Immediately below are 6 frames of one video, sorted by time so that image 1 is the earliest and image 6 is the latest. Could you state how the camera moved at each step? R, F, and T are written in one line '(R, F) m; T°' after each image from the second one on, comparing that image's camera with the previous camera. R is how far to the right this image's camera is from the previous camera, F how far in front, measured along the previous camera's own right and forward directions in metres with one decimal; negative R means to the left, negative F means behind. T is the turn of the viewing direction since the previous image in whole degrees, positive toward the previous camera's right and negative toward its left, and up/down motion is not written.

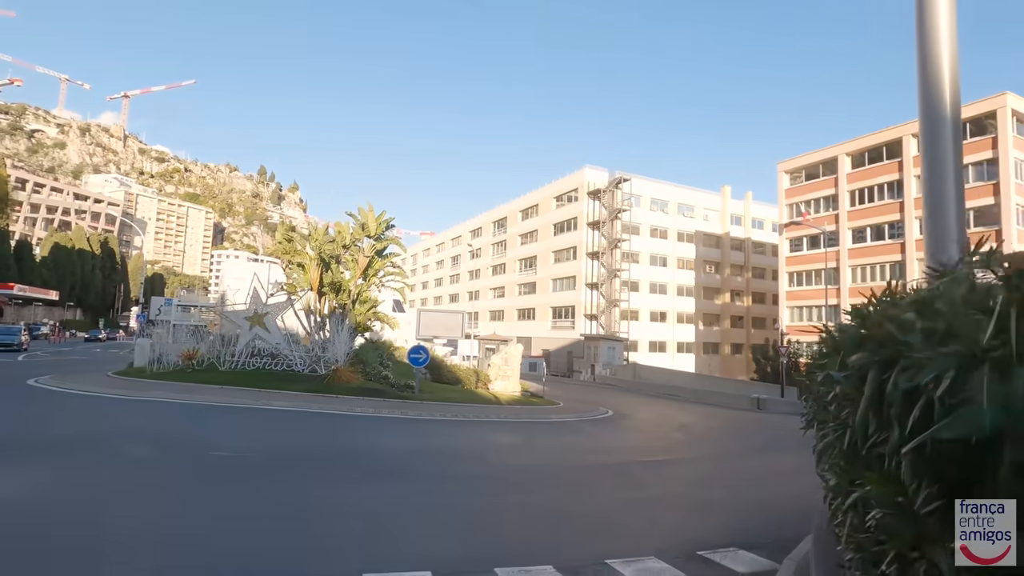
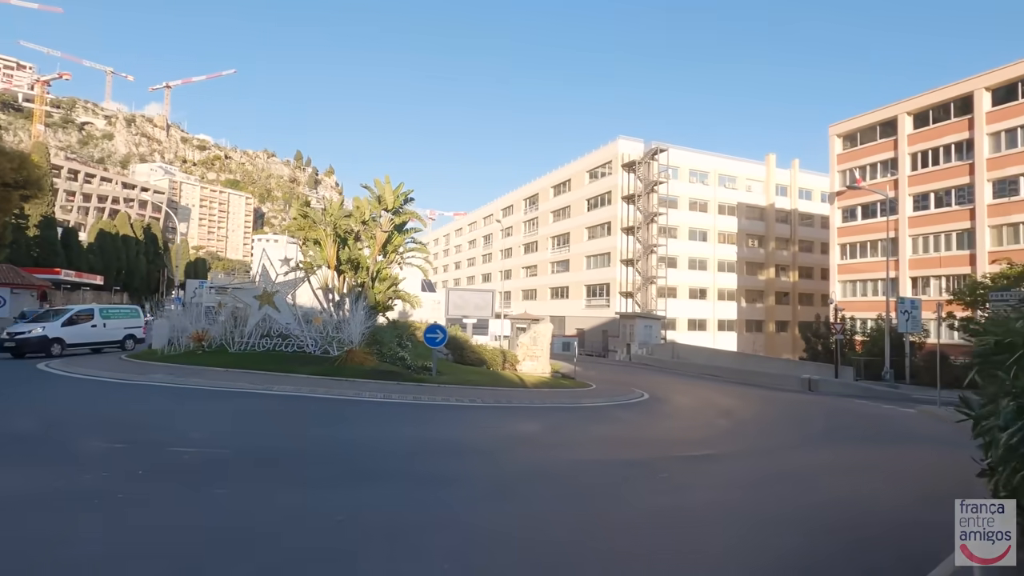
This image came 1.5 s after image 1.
(+0.4, +1.8) m; -3°
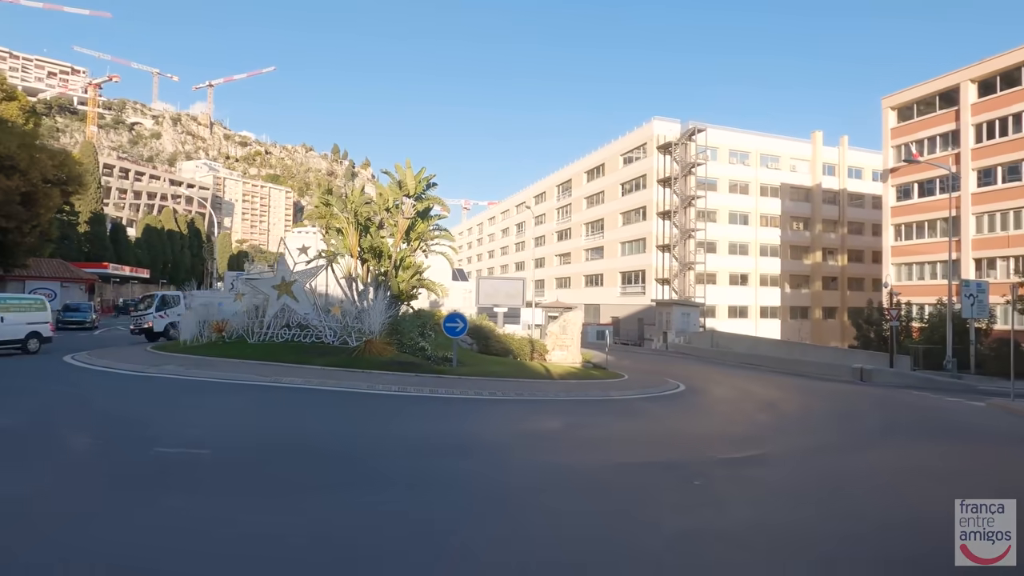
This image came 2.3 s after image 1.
(+0.4, +1.1) m; -3°
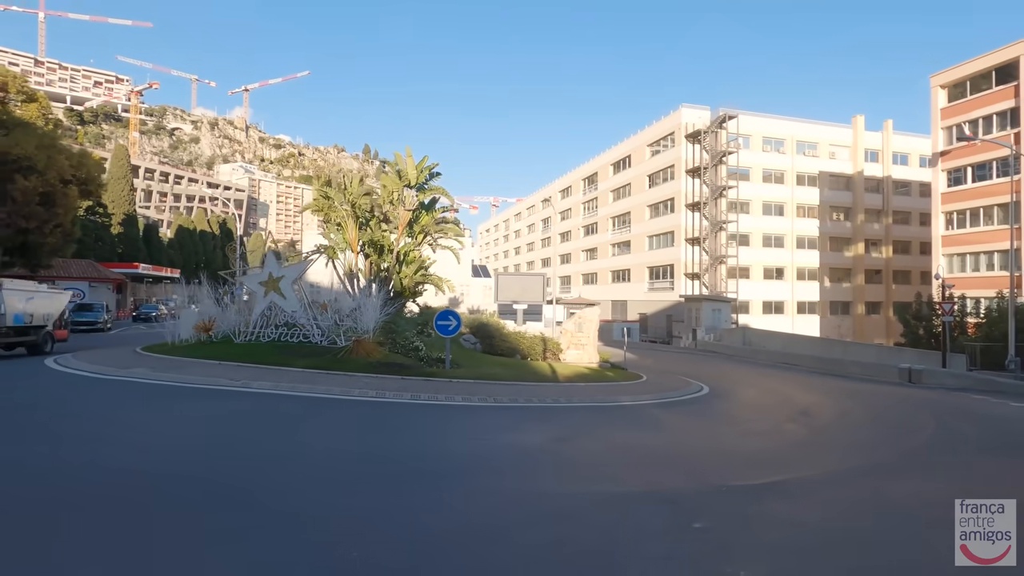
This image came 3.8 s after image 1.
(+0.8, +1.8) m; -3°
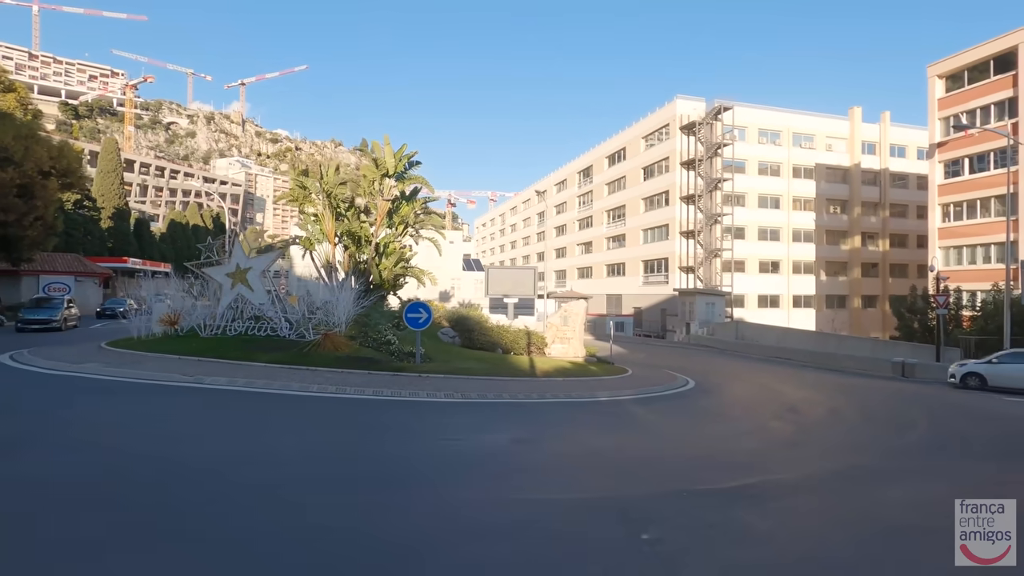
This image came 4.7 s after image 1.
(+0.5, +0.8) m; 0°
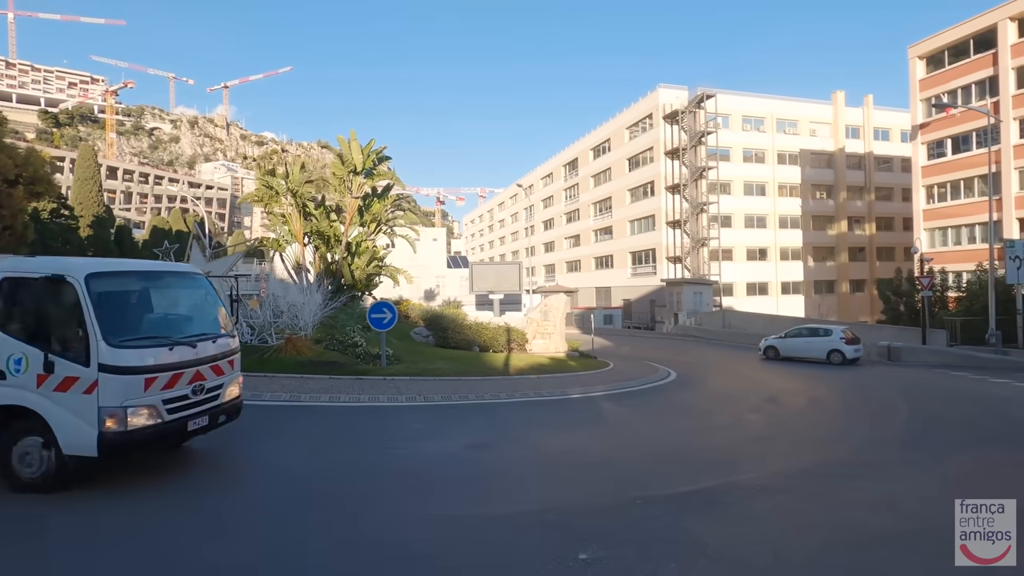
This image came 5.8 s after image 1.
(+0.5, +0.7) m; +1°
